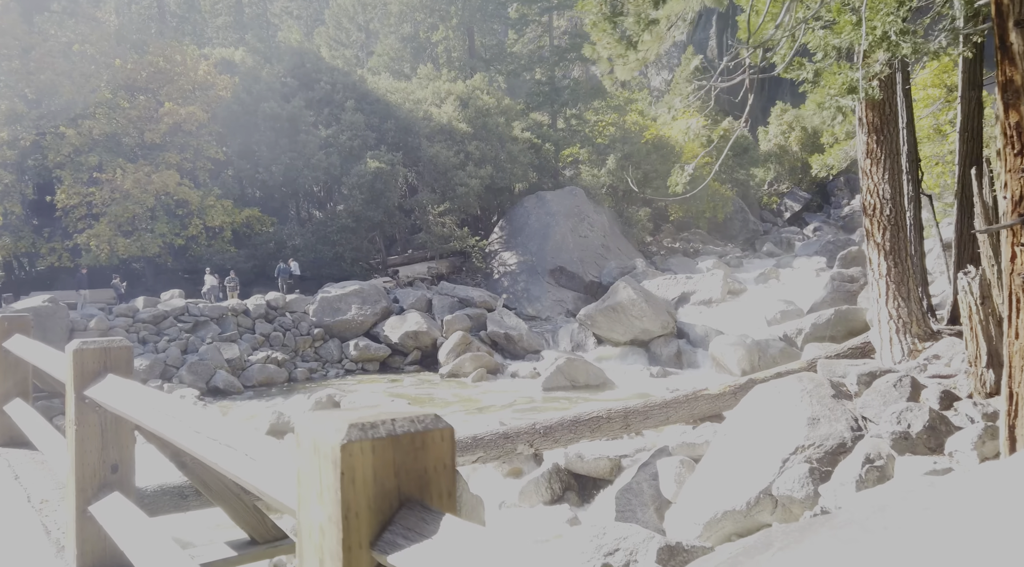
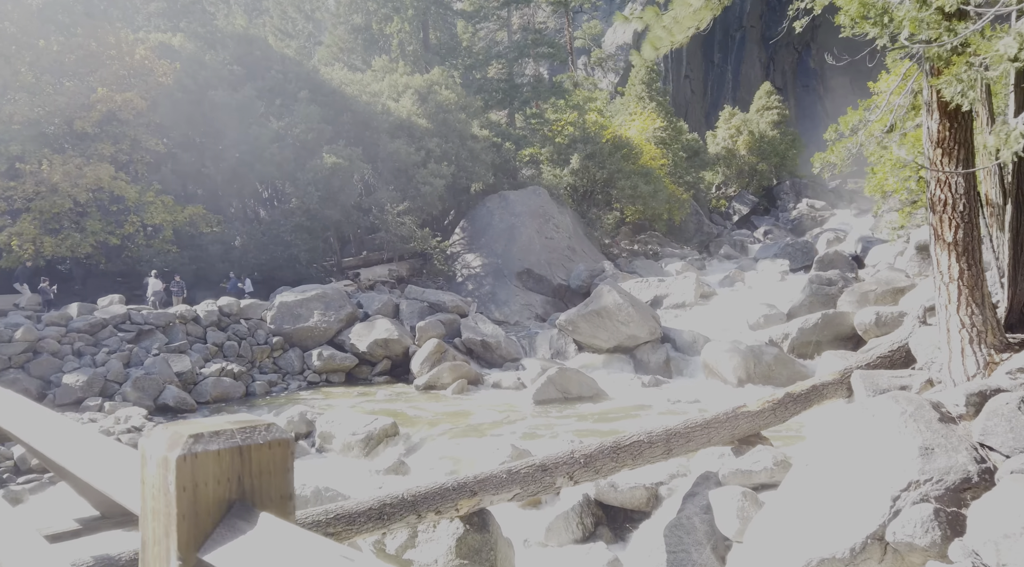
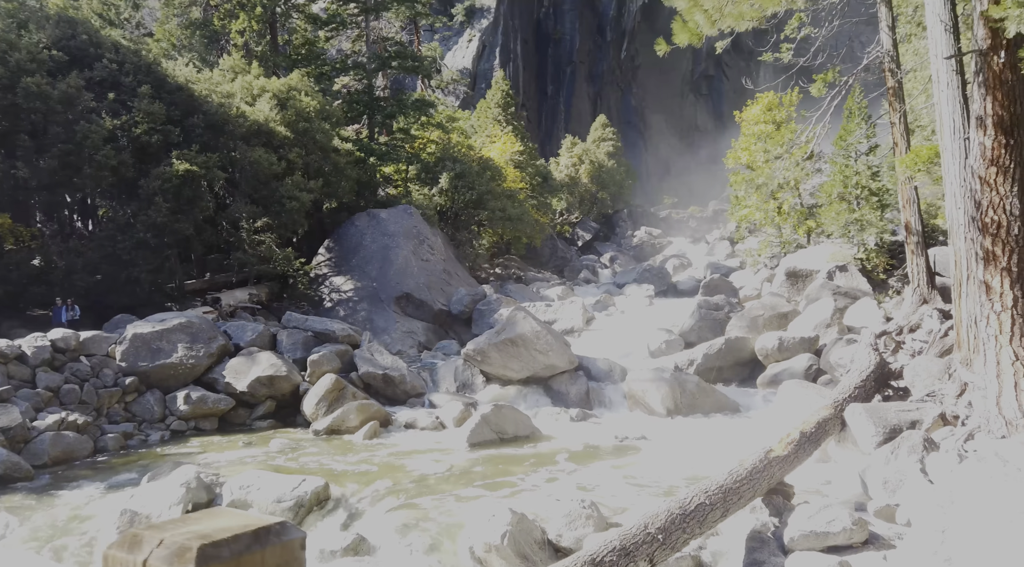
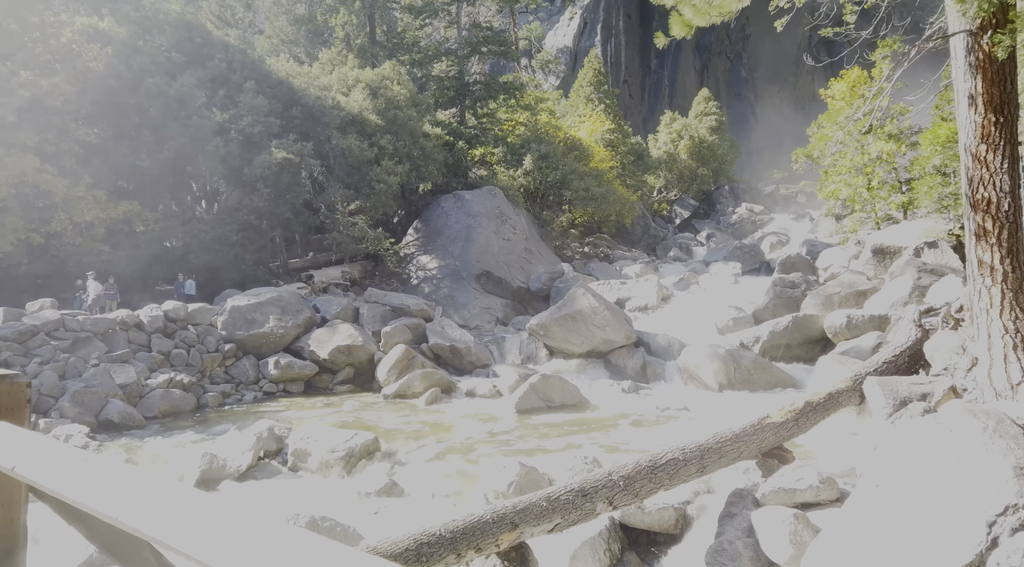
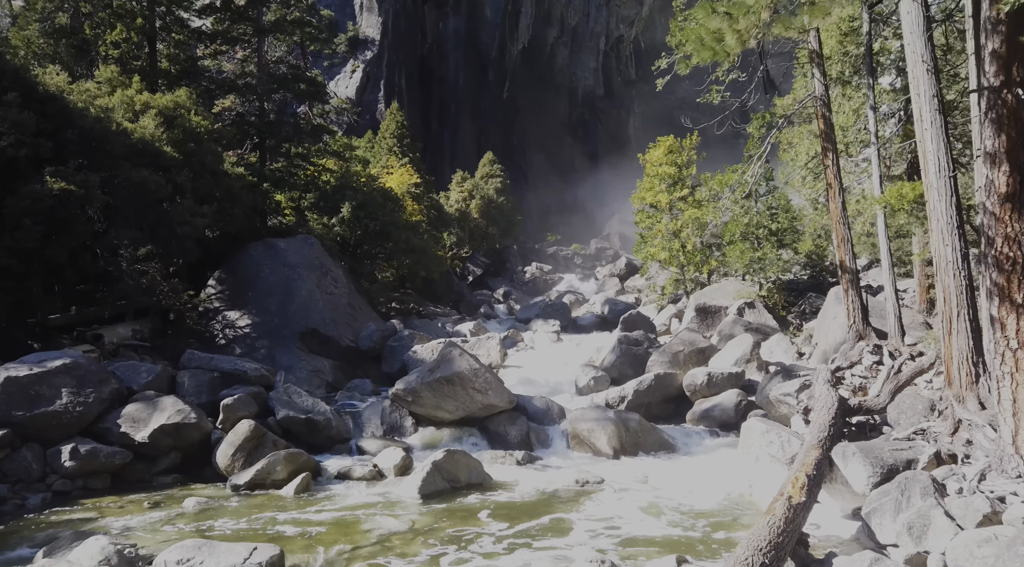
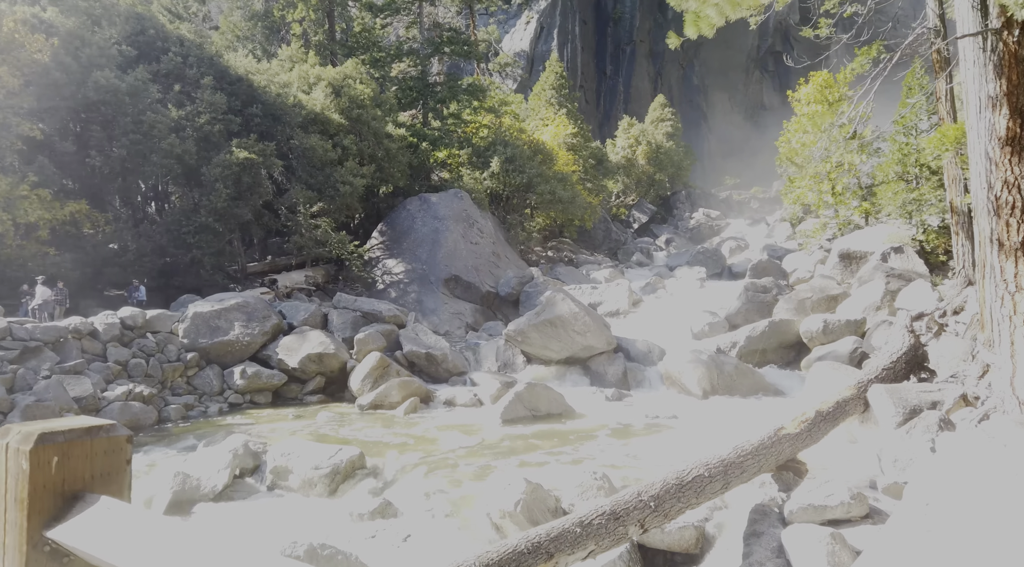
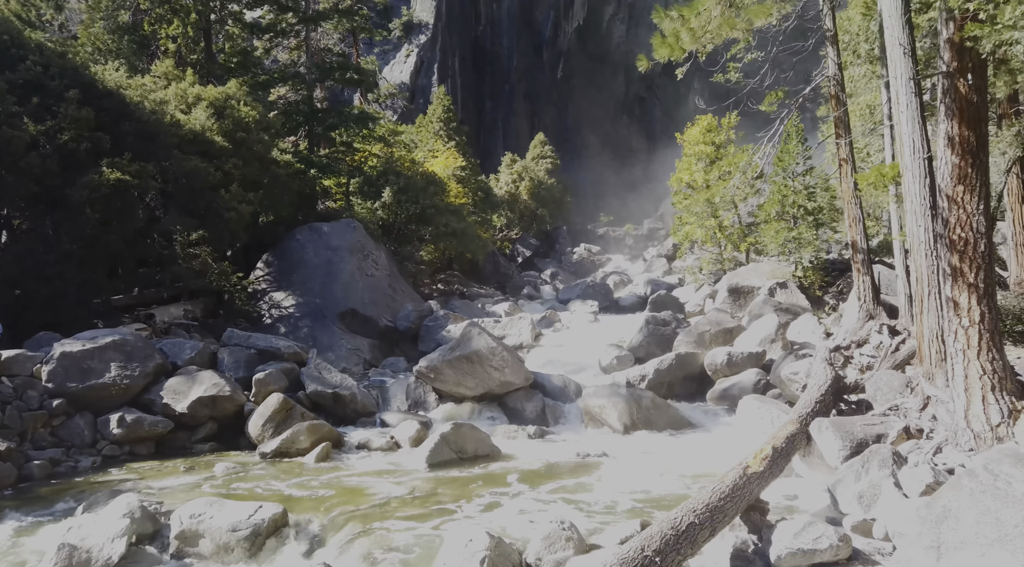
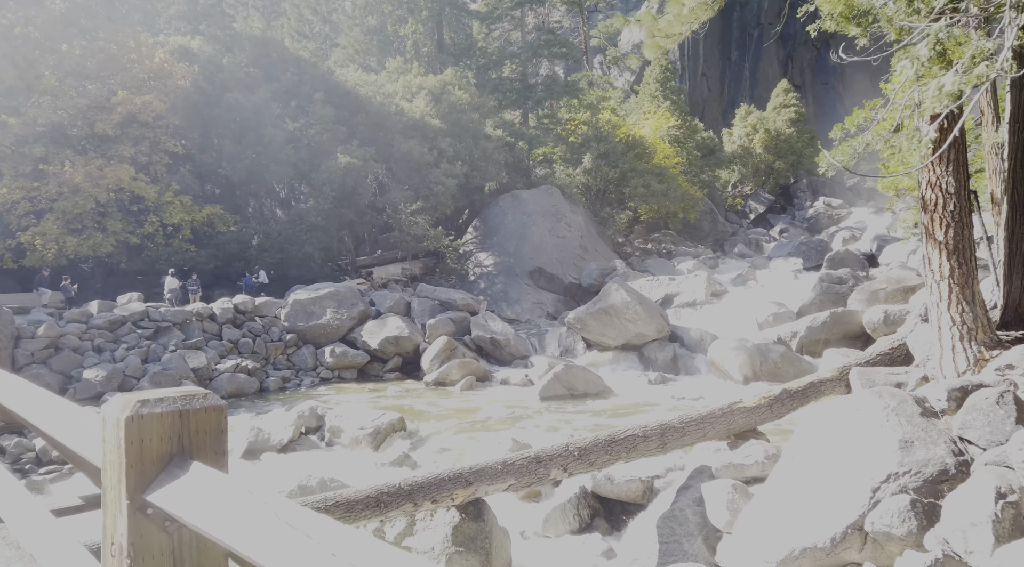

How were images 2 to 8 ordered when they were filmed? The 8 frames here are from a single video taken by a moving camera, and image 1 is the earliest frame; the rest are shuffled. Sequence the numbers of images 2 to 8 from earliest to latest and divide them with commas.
8, 2, 4, 6, 3, 7, 5
